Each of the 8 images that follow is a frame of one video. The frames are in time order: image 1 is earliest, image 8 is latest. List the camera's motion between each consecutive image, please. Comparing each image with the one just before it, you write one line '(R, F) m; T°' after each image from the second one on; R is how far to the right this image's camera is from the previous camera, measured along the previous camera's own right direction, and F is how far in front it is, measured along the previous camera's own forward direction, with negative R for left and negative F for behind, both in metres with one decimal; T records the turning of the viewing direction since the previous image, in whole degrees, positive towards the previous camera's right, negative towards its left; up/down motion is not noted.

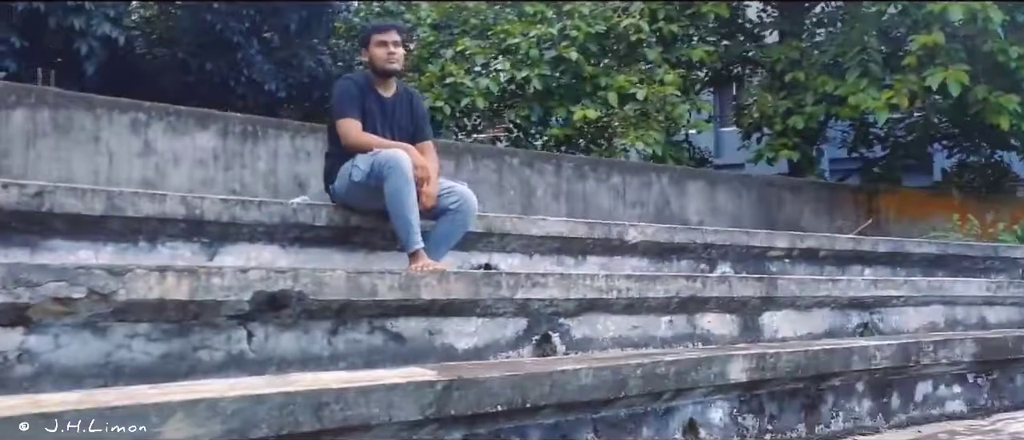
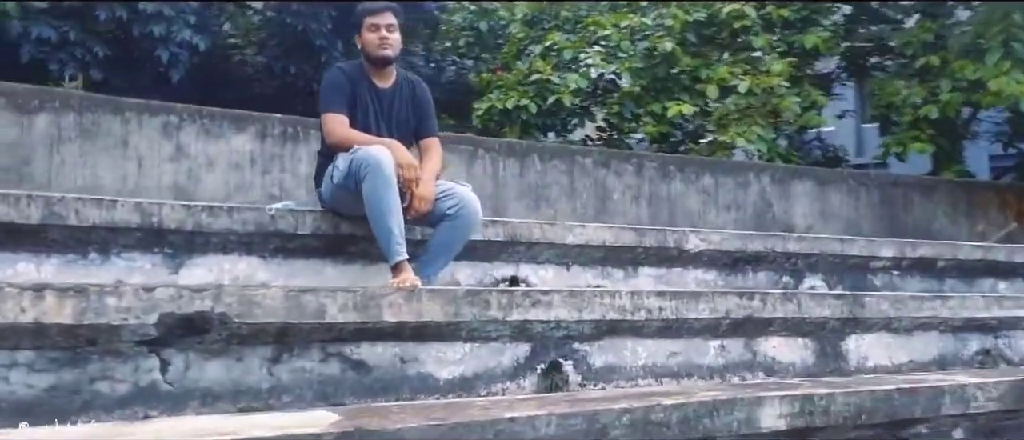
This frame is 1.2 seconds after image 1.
(+0.5, +0.6) m; -9°
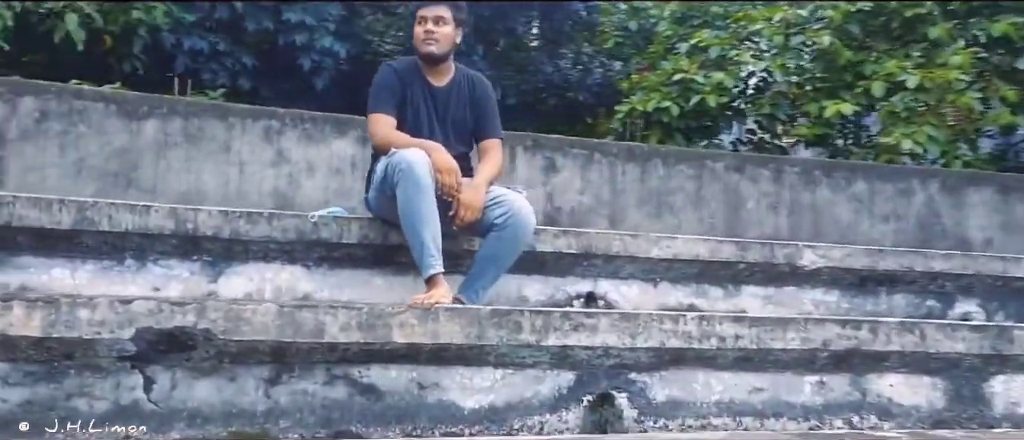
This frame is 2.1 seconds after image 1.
(+0.4, +0.4) m; -12°
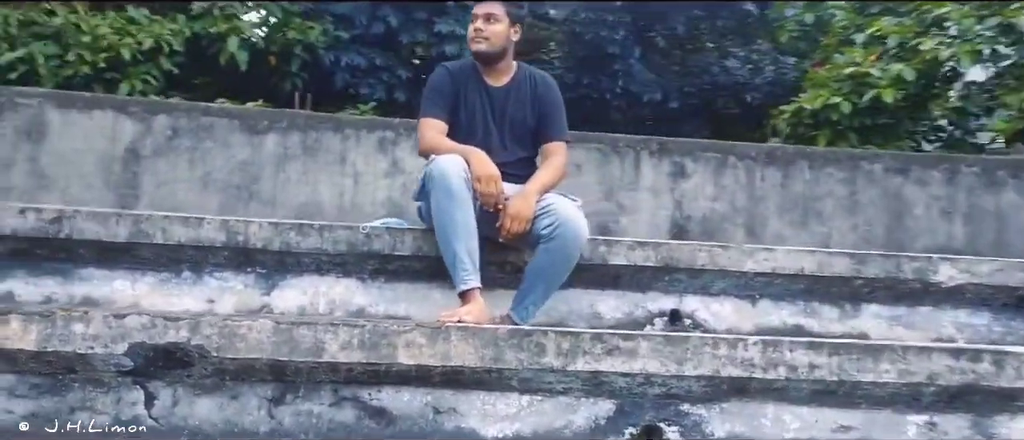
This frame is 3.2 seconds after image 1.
(+0.5, +0.3) m; -13°
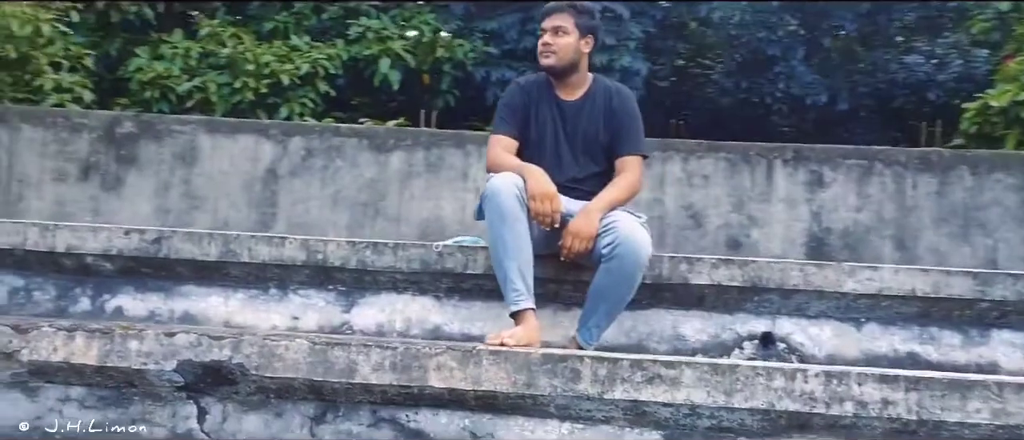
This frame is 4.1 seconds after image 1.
(+0.4, +0.1) m; -12°
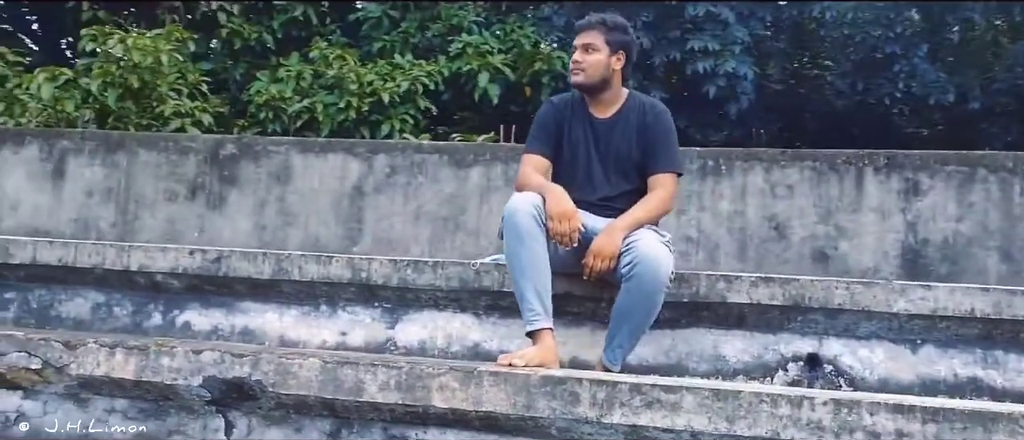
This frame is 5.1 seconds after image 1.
(+0.3, 0.0) m; -9°
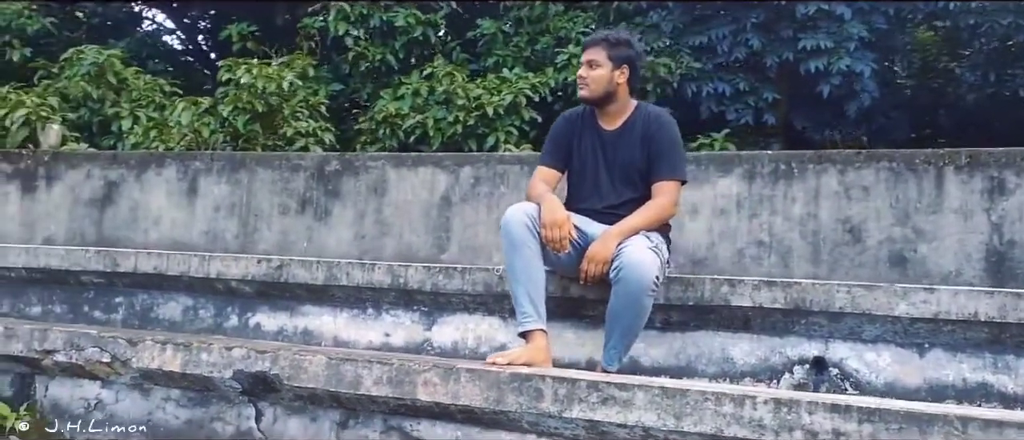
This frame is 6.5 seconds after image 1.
(+0.5, -0.1) m; -11°
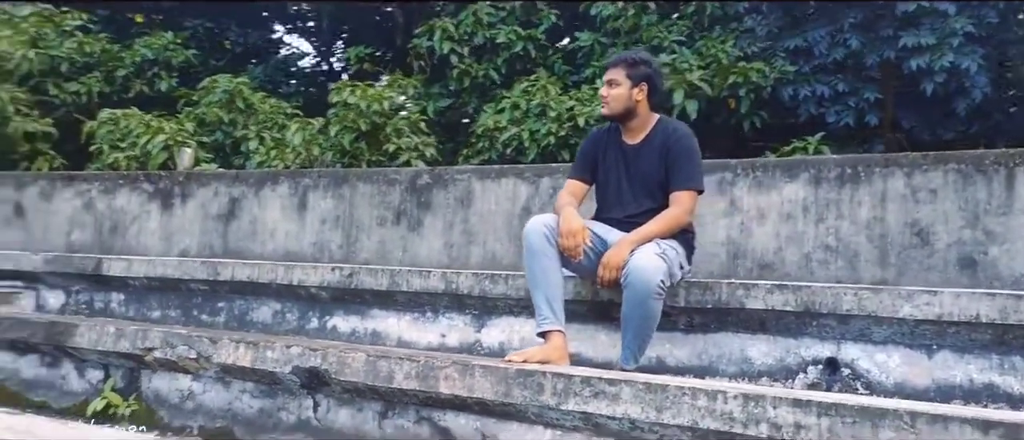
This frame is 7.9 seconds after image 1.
(+0.4, -0.2) m; -9°
